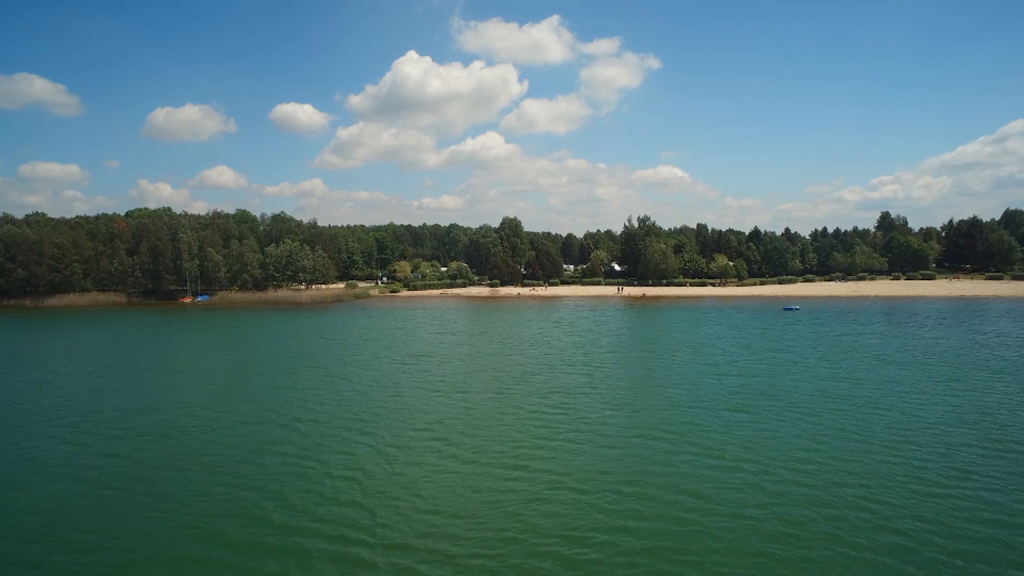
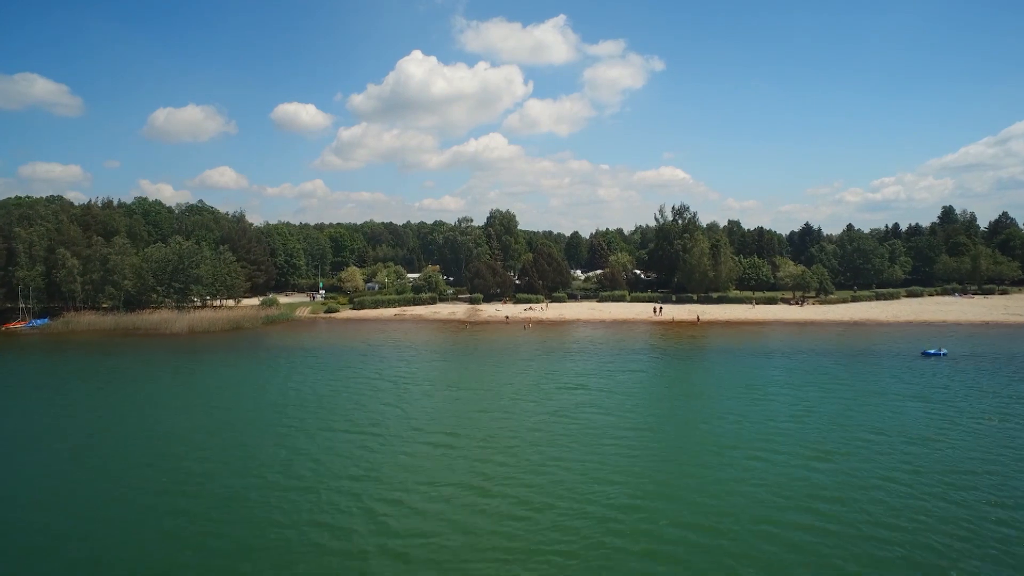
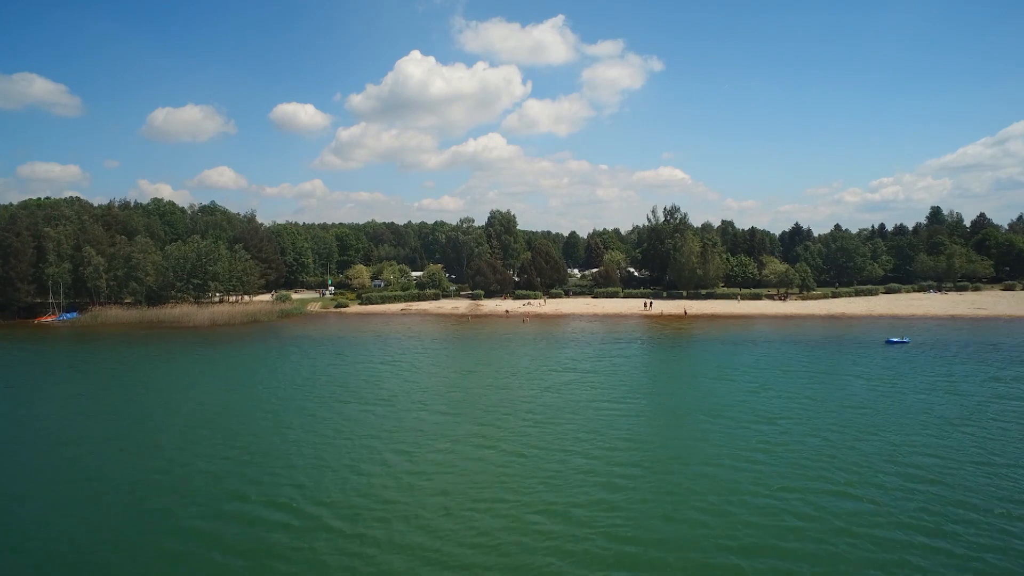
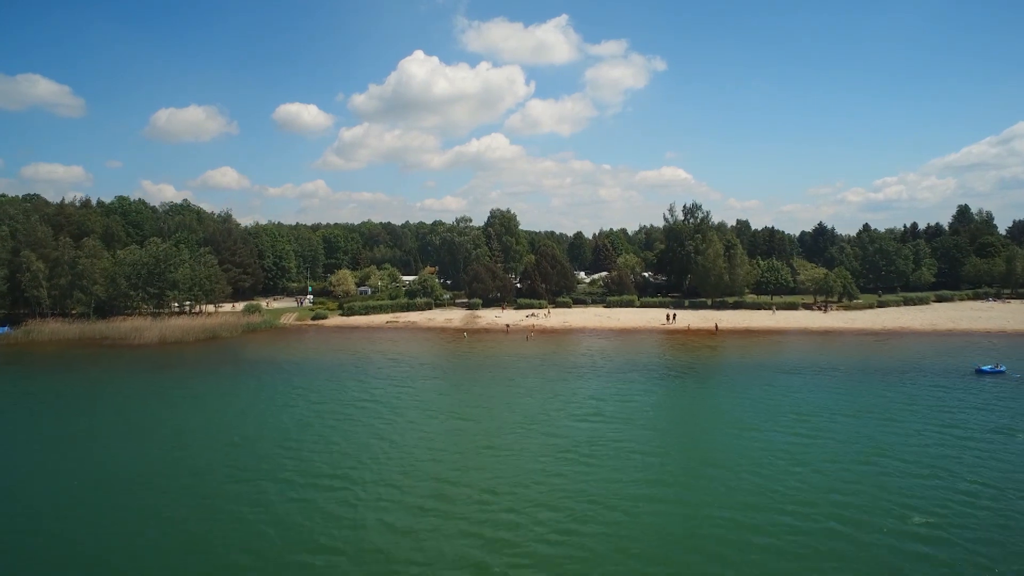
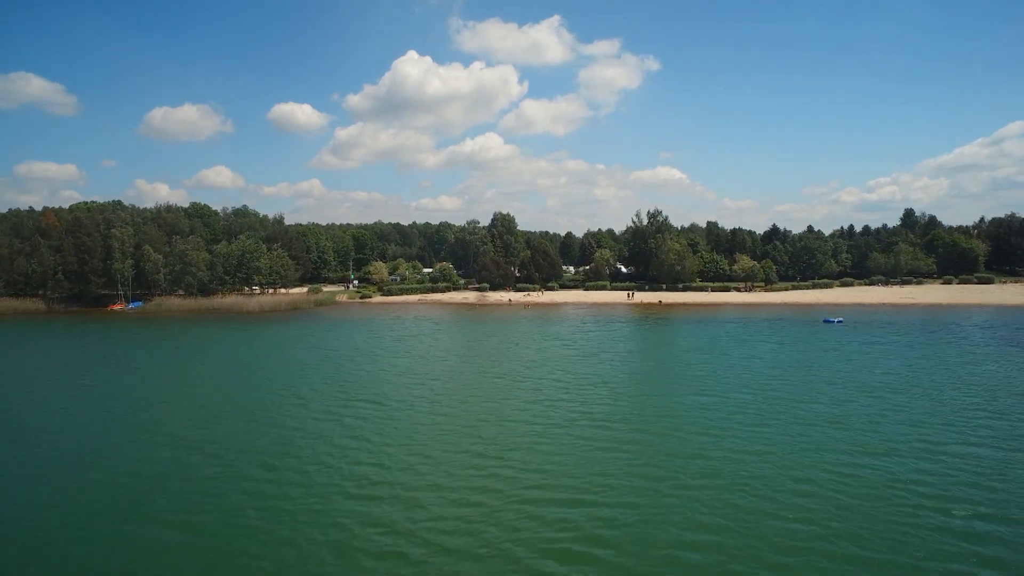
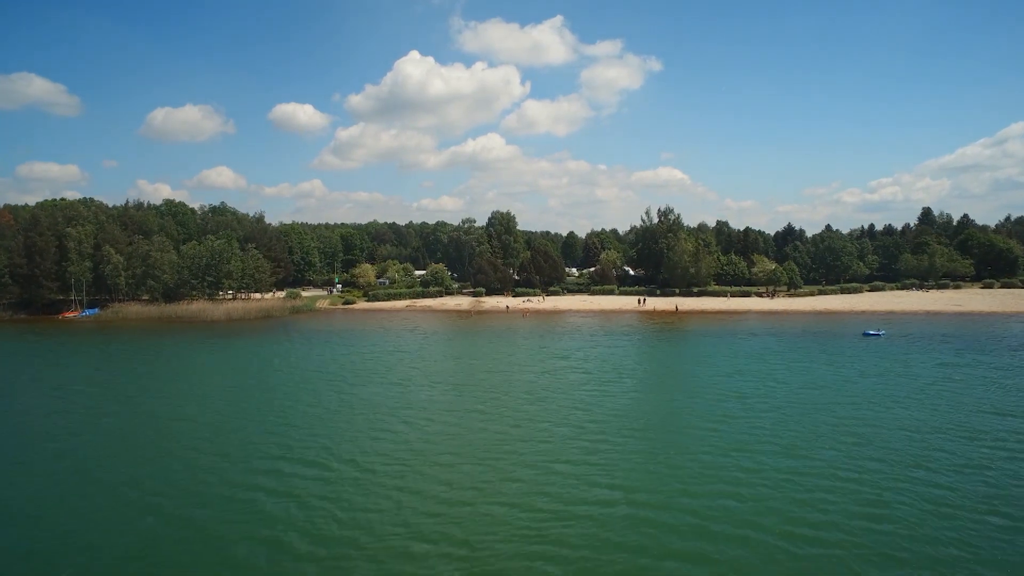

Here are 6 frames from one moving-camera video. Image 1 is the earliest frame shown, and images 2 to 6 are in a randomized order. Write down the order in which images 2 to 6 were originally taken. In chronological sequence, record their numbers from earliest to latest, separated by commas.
5, 6, 3, 2, 4
